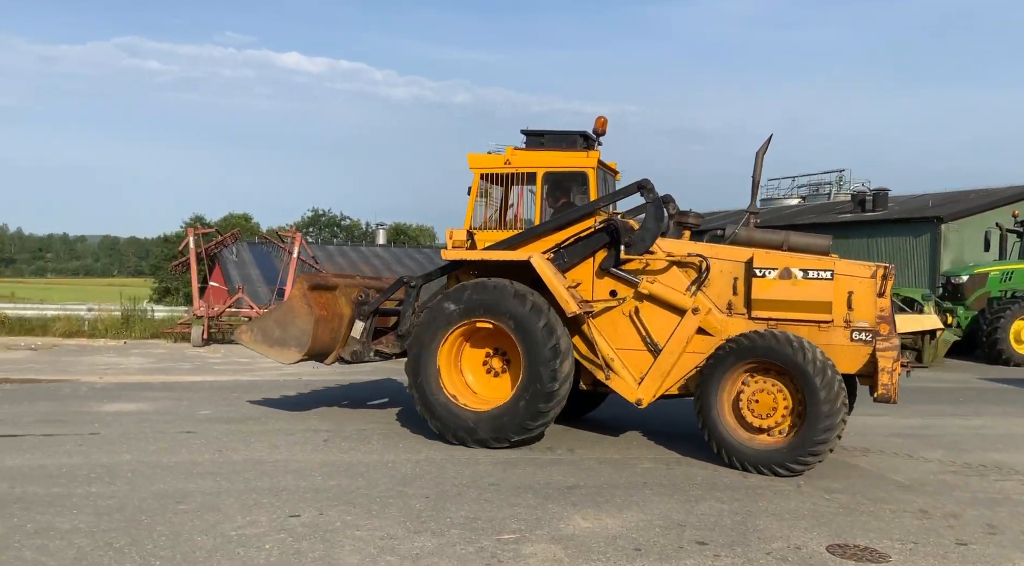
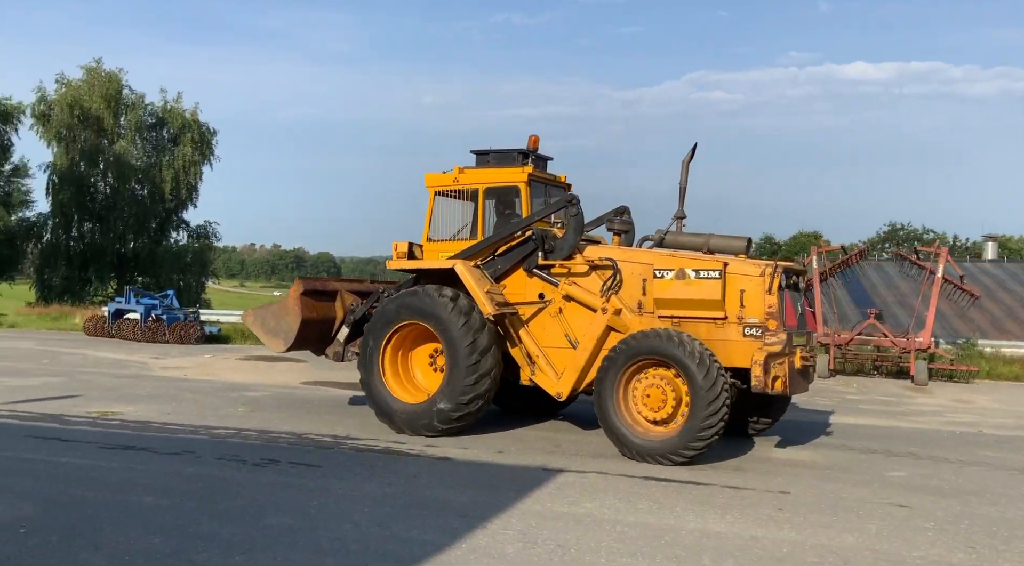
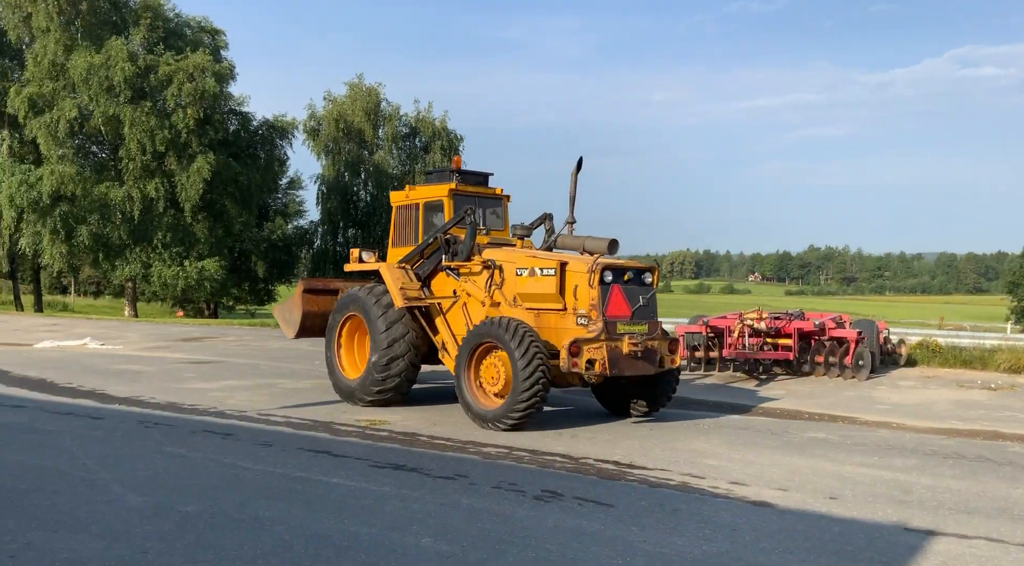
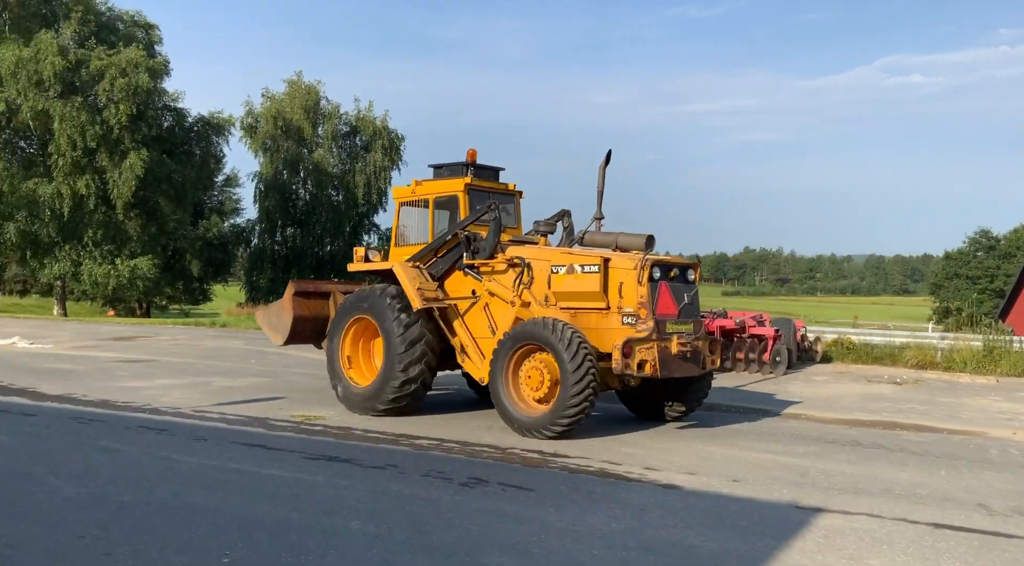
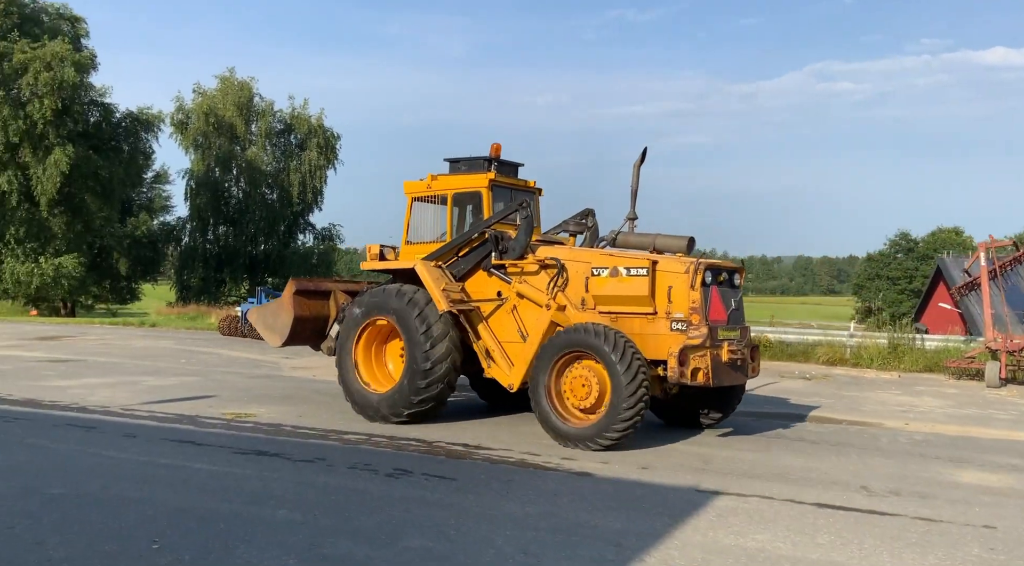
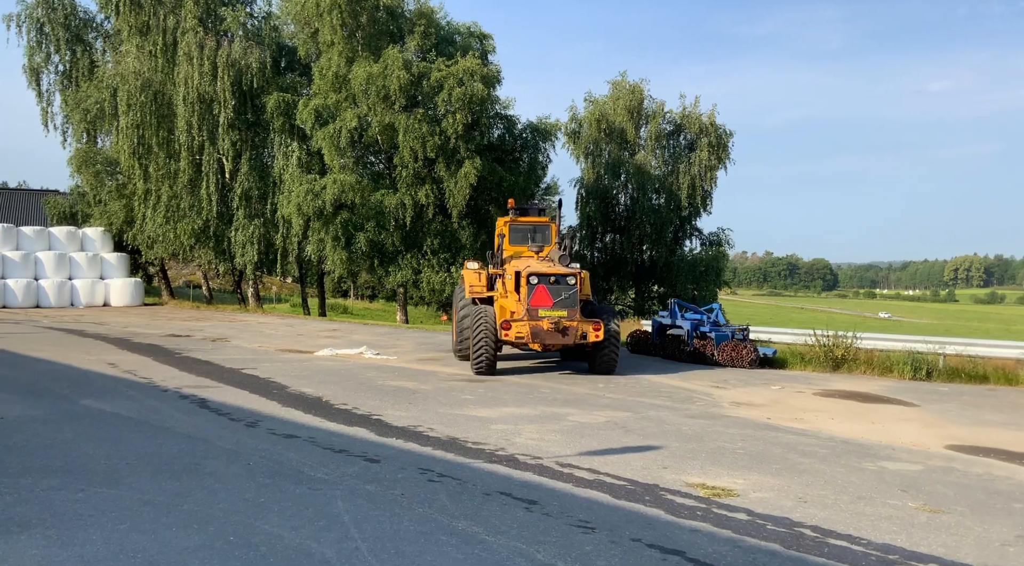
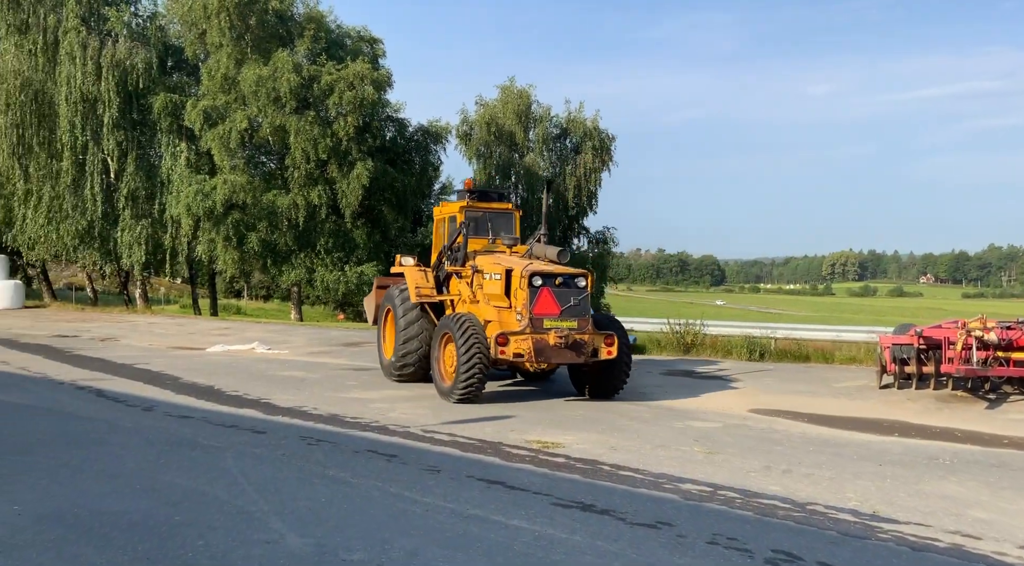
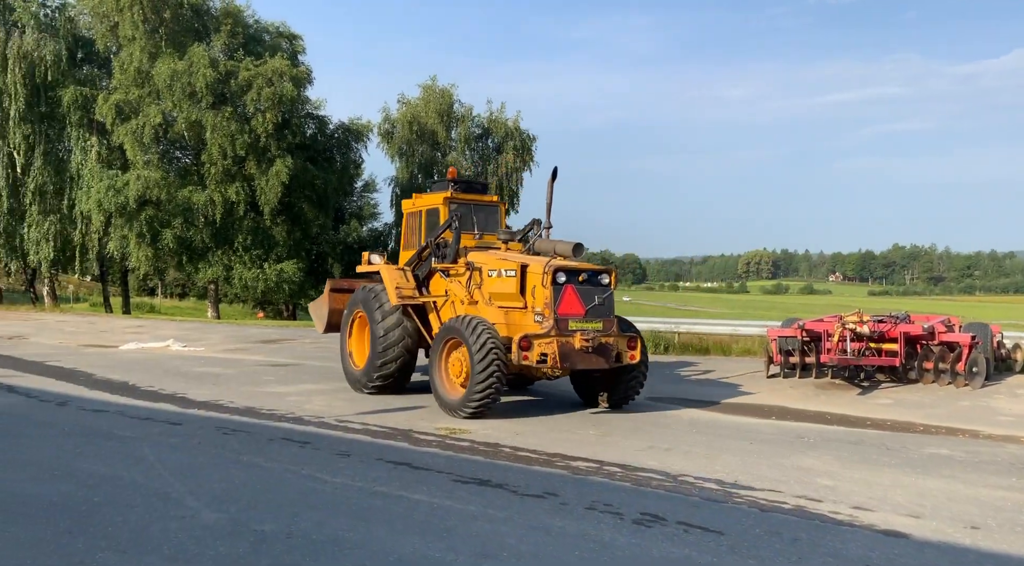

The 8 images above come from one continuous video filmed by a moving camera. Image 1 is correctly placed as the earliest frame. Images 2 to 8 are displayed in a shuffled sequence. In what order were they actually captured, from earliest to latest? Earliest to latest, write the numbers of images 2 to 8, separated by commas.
2, 5, 4, 3, 8, 7, 6
